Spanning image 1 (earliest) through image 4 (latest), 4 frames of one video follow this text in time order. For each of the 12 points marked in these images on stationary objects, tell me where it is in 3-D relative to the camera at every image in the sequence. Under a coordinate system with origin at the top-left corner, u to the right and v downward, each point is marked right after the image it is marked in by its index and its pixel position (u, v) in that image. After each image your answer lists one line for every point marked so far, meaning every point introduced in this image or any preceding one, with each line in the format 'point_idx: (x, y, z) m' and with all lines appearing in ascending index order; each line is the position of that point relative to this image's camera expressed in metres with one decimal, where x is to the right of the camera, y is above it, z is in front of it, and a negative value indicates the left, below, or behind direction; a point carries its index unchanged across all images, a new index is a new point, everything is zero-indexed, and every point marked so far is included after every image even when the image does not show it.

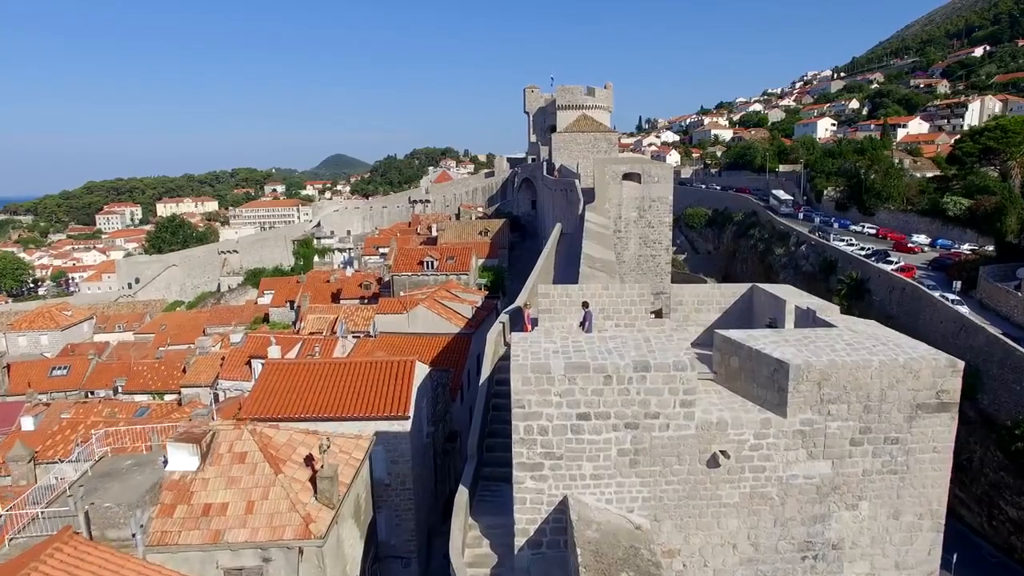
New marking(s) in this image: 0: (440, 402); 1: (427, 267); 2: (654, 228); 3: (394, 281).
0: (-1.0, -1.6, +8.7) m
1: (-2.0, +0.5, +14.9) m
2: (+3.6, +1.5, +16.2) m
3: (-2.9, +0.1, +14.9) m
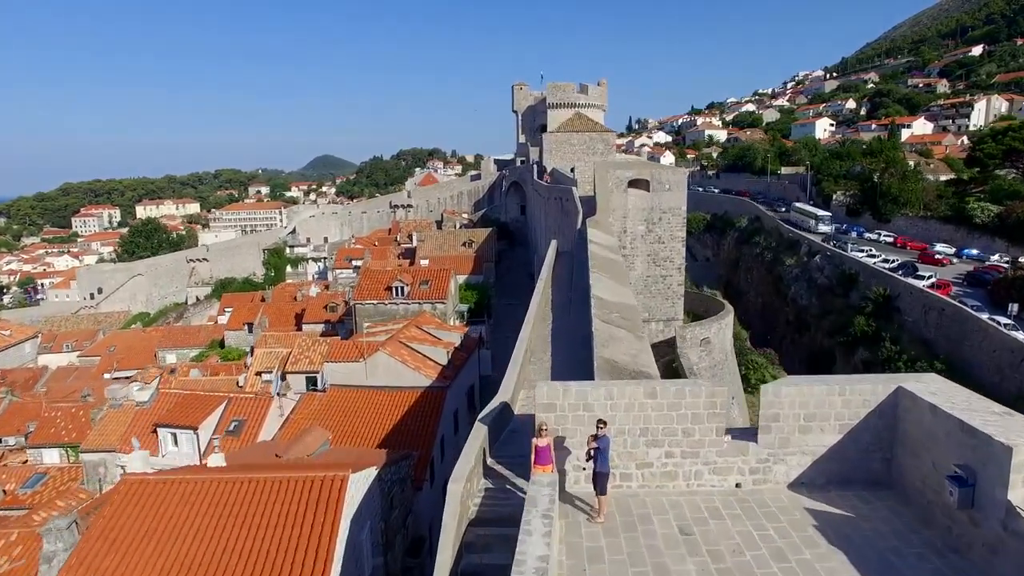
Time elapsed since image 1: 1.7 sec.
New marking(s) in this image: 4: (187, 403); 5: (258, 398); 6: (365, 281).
0: (-1.1, -2.2, +6.3) m
1: (-2.3, -0.1, +12.5) m
2: (+3.3, +1.0, +13.8) m
3: (-3.1, -0.5, +12.5) m
4: (-4.5, -1.6, +8.7) m
5: (-3.6, -1.5, +8.8) m
6: (-3.1, +0.1, +13.1) m
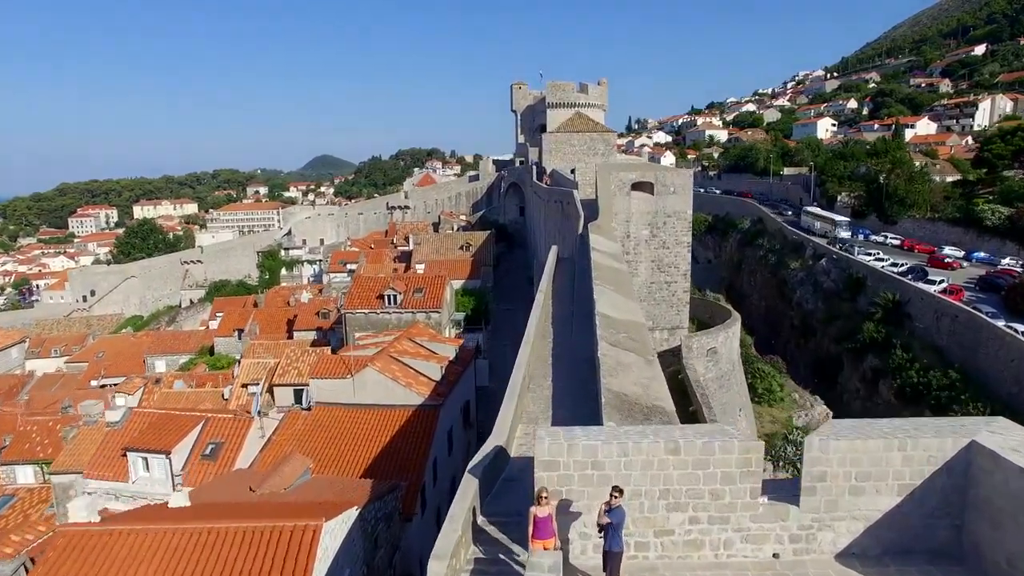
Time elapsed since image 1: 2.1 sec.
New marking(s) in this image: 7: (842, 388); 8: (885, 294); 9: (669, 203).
0: (-1.2, -2.3, +5.7) m
1: (-2.4, -0.3, +11.9) m
2: (+3.3, +0.8, +13.2) m
3: (-3.2, -0.6, +11.9) m
4: (-4.5, -1.7, +8.1) m
5: (-3.6, -1.7, +8.2) m
6: (-3.1, 0.0, +12.5) m
7: (+10.1, -3.1, +19.3) m
8: (+11.3, -0.2, +19.0) m
9: (+3.2, +1.8, +13.0) m
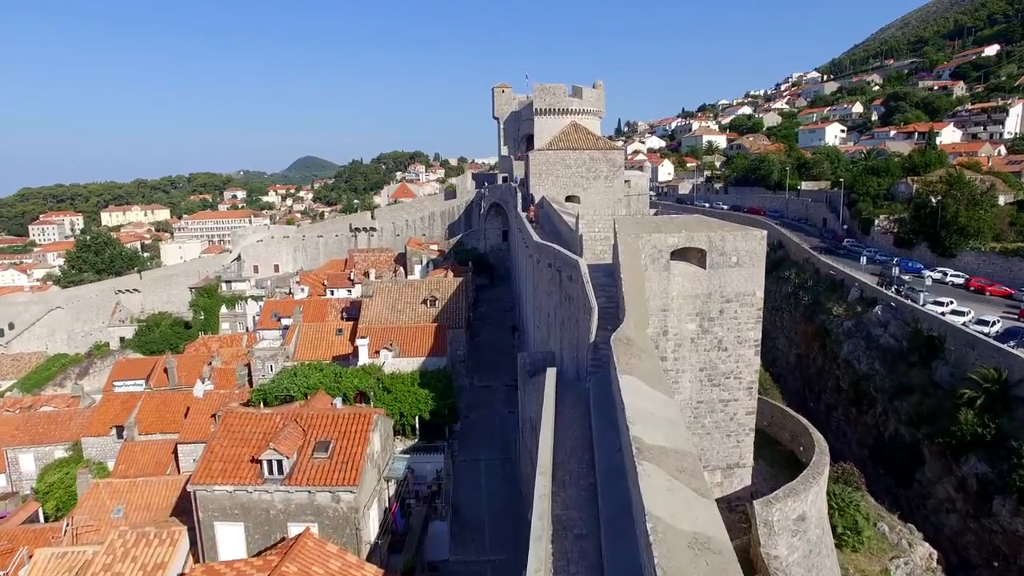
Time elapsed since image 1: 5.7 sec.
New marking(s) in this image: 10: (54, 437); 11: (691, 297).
0: (-1.4, -4.0, +0.9) m
1: (-2.7, -2.0, +7.0) m
2: (+2.9, -0.9, +8.5) m
3: (-3.5, -2.3, +7.0) m
4: (-4.8, -3.5, +3.1) m
5: (-3.8, -3.4, +3.3) m
6: (-3.4, -1.8, +7.6) m
7: (+9.6, -4.7, +14.6) m
8: (+10.8, -1.8, +14.4) m
9: (+2.9, +0.1, +8.3) m
10: (-11.5, -3.8, +15.8) m
11: (+2.4, -0.1, +8.3) m
